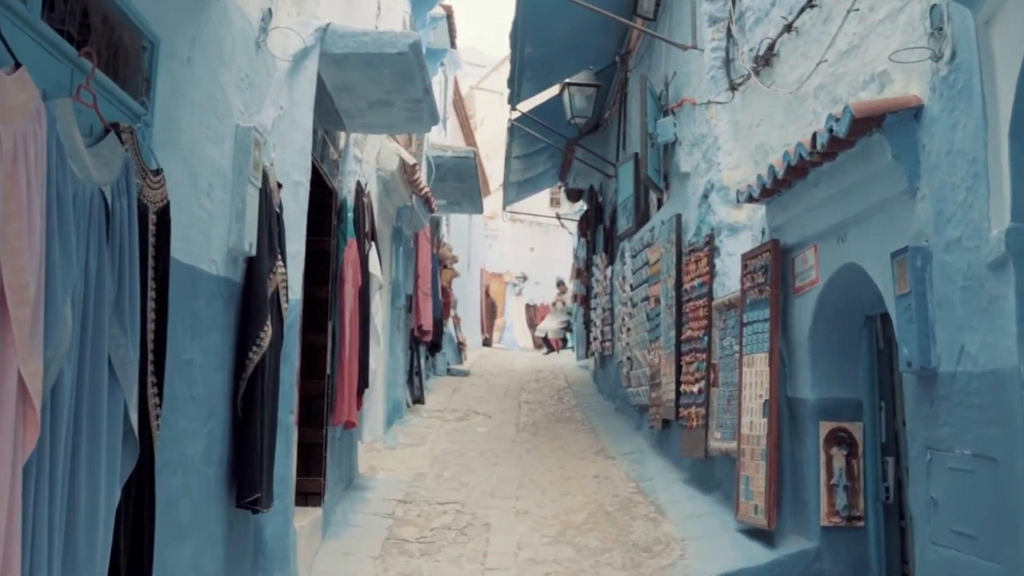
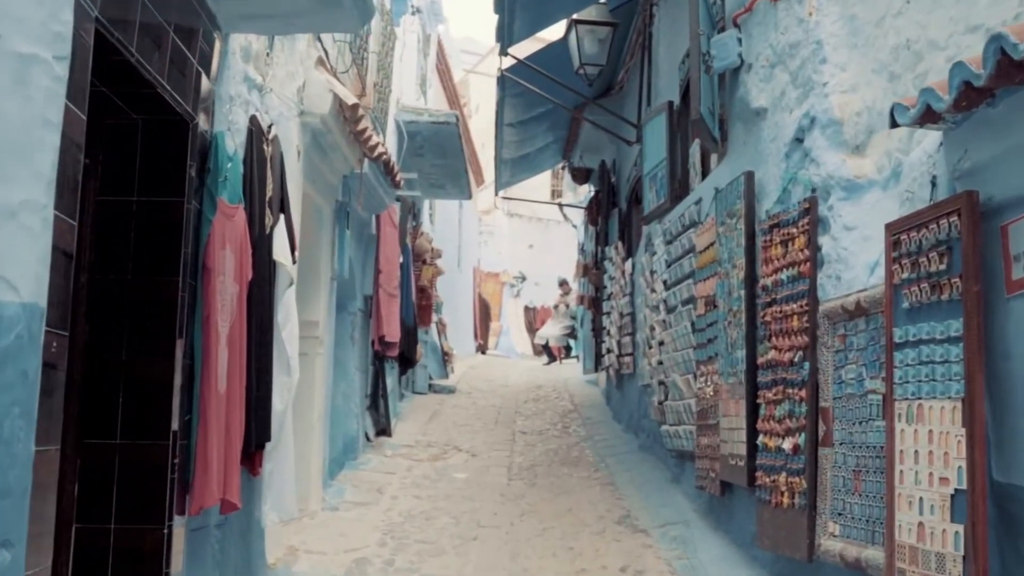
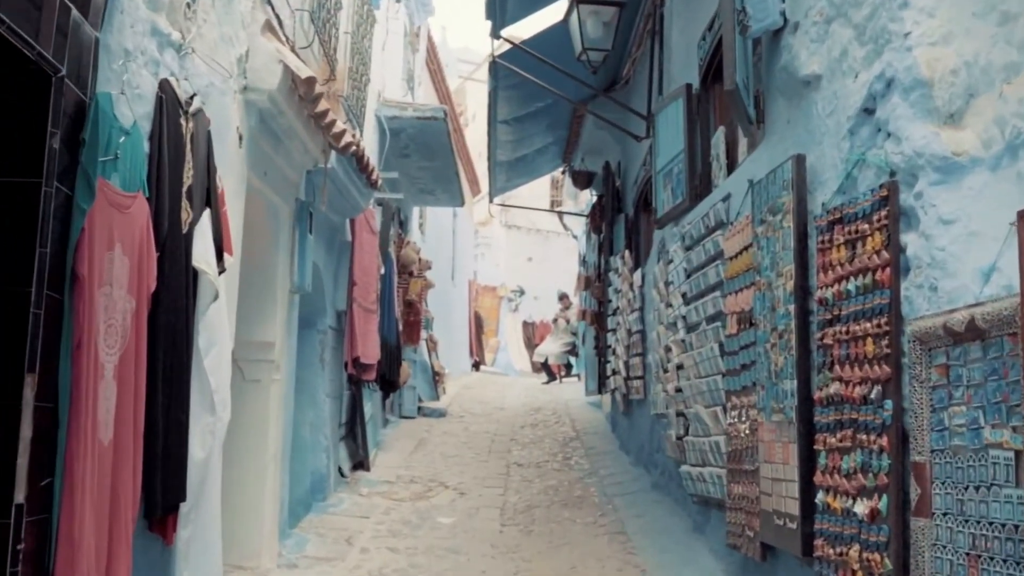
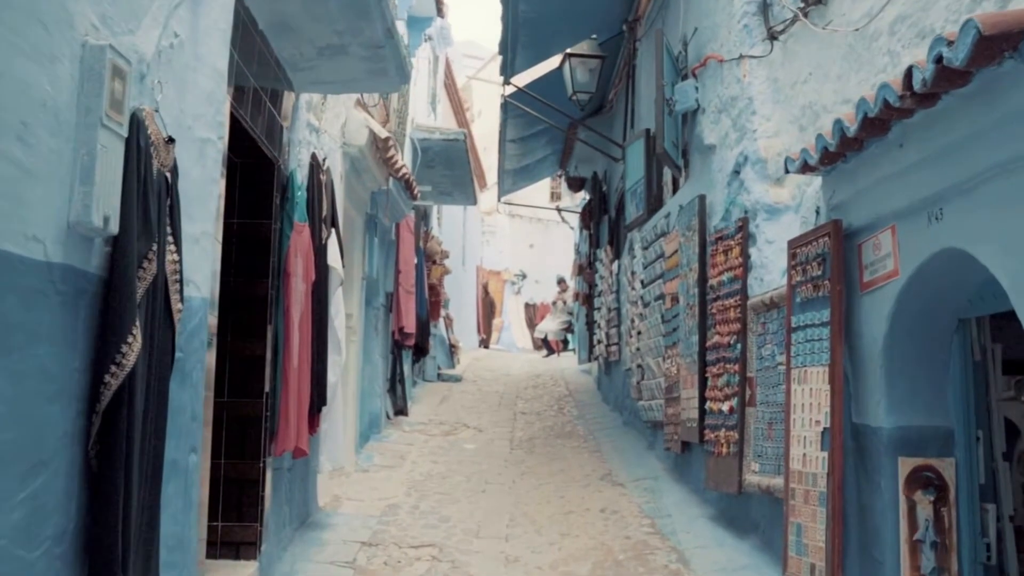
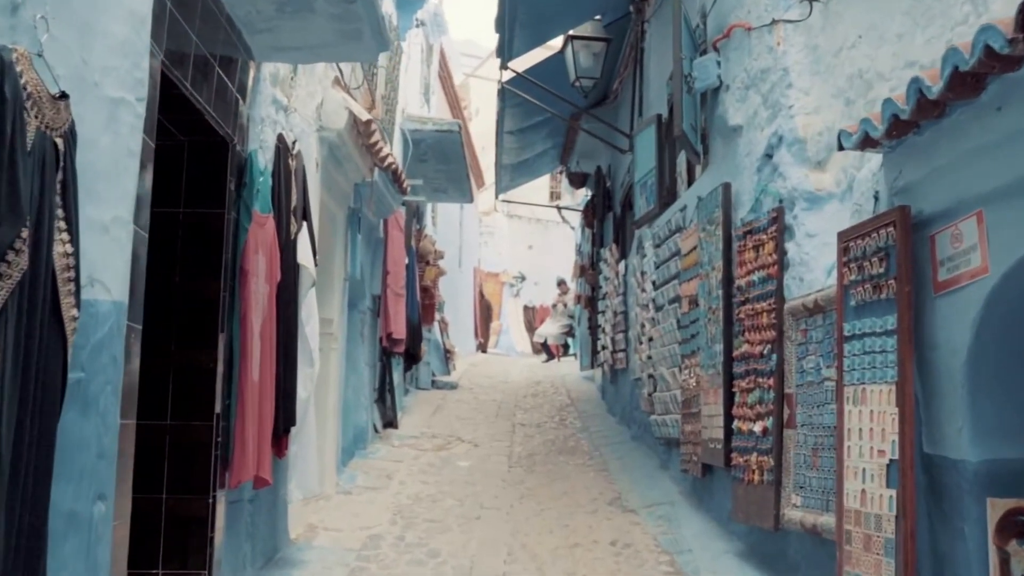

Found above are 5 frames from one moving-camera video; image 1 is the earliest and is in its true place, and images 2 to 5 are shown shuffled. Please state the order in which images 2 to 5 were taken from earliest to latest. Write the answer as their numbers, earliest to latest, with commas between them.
4, 5, 2, 3
